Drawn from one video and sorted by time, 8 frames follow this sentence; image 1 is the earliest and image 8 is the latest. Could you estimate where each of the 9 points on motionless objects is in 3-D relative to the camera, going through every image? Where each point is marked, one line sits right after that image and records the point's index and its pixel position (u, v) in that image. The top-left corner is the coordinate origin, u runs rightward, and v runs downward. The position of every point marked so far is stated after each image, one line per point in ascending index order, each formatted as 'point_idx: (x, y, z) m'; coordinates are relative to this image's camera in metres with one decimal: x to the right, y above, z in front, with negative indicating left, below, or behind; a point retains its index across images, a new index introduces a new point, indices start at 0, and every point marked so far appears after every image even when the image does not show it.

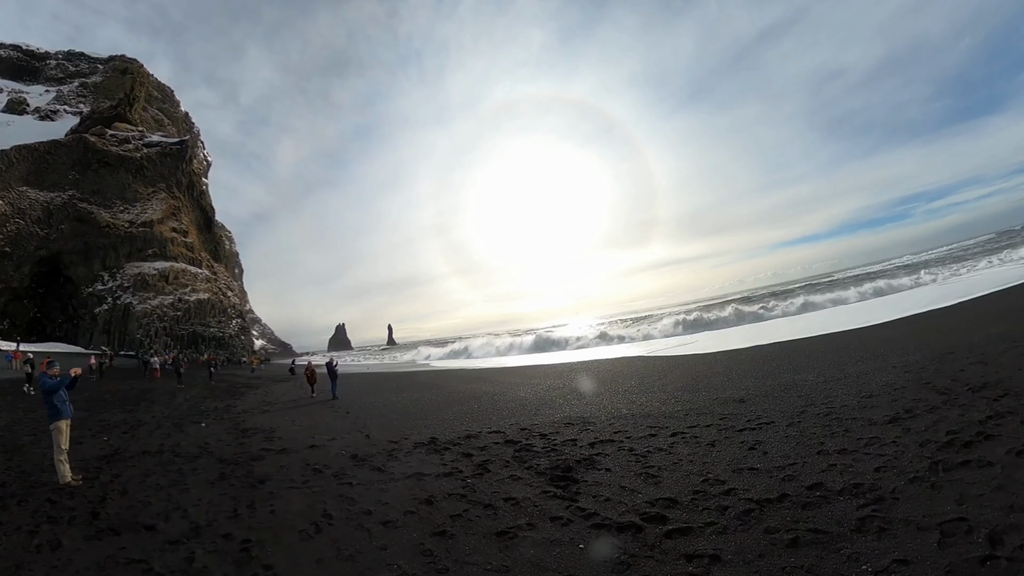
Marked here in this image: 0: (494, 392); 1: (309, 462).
0: (-0.5, -2.8, +16.0) m
1: (-3.8, -3.0, +10.5) m
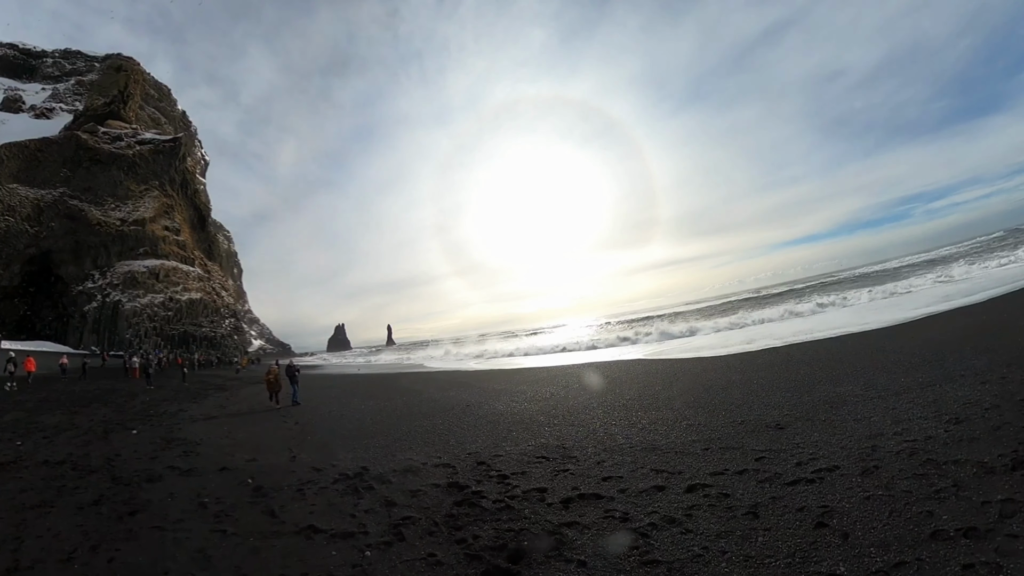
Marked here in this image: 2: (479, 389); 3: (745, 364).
0: (-1.0, -2.6, +13.6) m
1: (-4.4, -2.9, +8.2) m
2: (-1.2, -2.9, +17.0) m
3: (+8.3, -2.5, +19.7) m
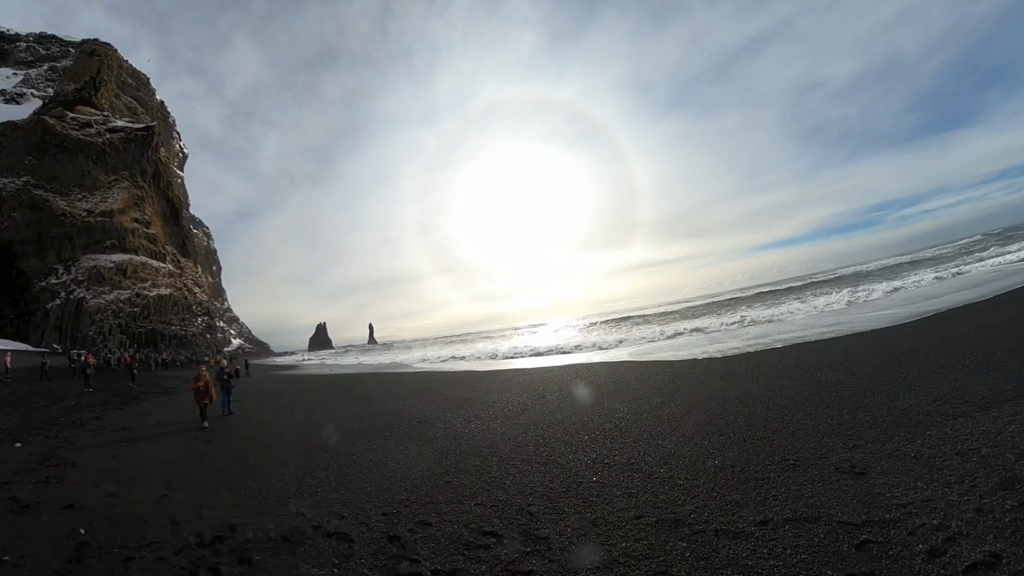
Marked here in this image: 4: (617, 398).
0: (-1.6, -2.4, +11.1) m
1: (-4.9, -2.6, +5.6) m
2: (-1.9, -2.7, +14.5) m
3: (+7.5, -2.3, +17.5) m
4: (+2.0, -2.4, +12.7) m
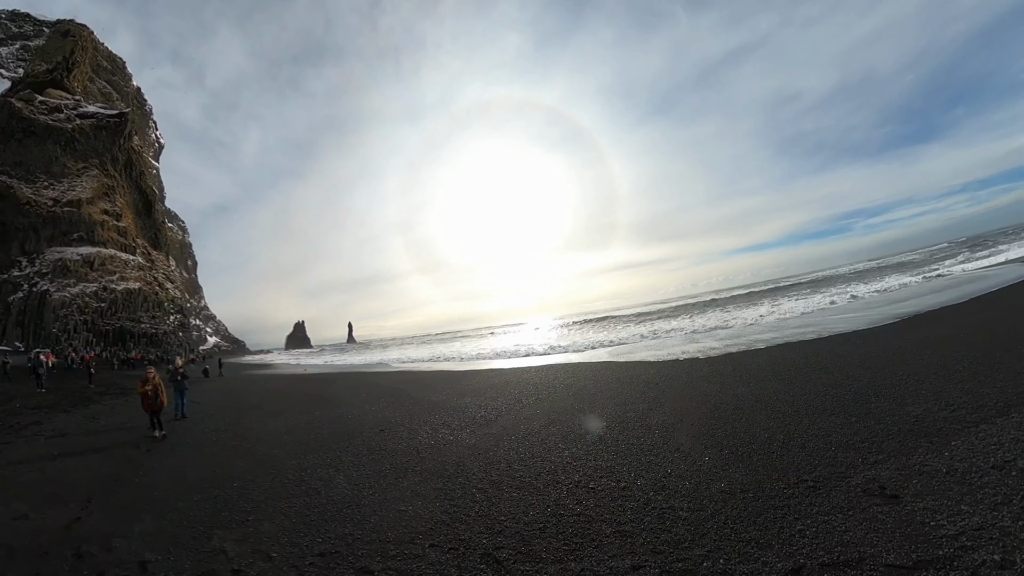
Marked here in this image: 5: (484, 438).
0: (-2.1, -2.3, +10.2) m
1: (-5.1, -2.5, +4.6) m
2: (-2.4, -2.6, +13.6) m
3: (+6.9, -2.3, +16.9) m
4: (+1.5, -2.3, +11.9) m
5: (-0.4, -2.1, +7.9) m
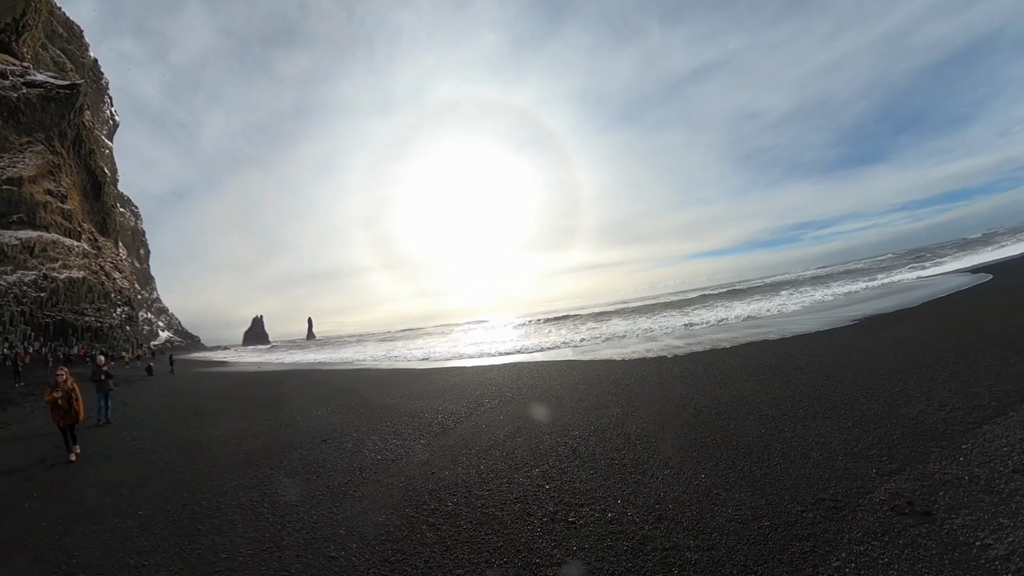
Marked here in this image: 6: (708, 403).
0: (-2.7, -2.2, +9.2) m
1: (-5.4, -2.4, +3.4) m
2: (-3.2, -2.5, +12.6) m
3: (+5.9, -2.3, +16.4) m
4: (+0.8, -2.2, +11.1) m
5: (-0.9, -2.0, +7.0) m
6: (+3.3, -1.9, +9.8) m
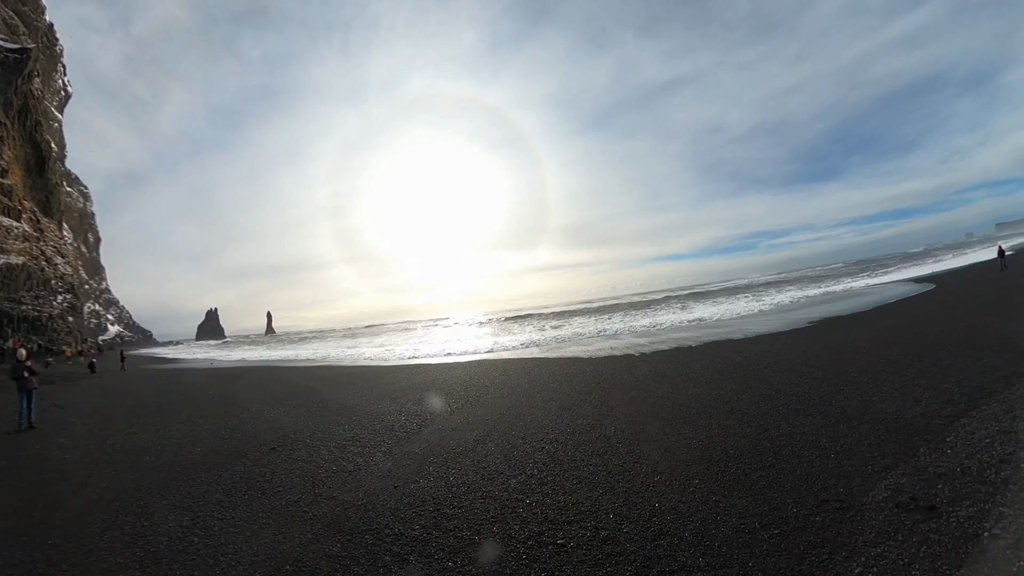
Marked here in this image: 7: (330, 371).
0: (-3.1, -2.1, +8.5) m
1: (-5.5, -2.3, +2.5) m
2: (-3.9, -2.3, +11.7) m
3: (+5.0, -2.3, +16.1) m
4: (+0.3, -2.2, +10.6) m
5: (-1.2, -1.9, +6.3) m
6: (+2.8, -1.8, +9.4) m
7: (-6.1, -2.9, +19.5) m
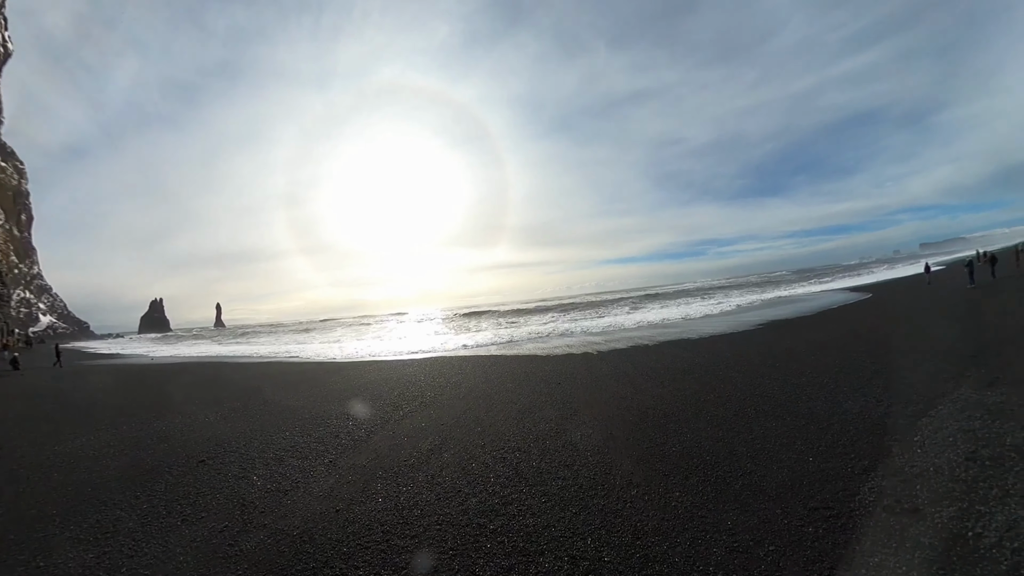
0: (-3.7, -2.1, +7.8) m
1: (-5.6, -2.2, +1.7) m
2: (-4.7, -2.2, +11.0) m
3: (+3.8, -2.3, +16.0) m
4: (-0.5, -2.2, +10.1) m
5: (-1.6, -1.9, +5.8) m
6: (+2.2, -1.9, +9.1) m
7: (-7.5, -2.7, +18.6) m
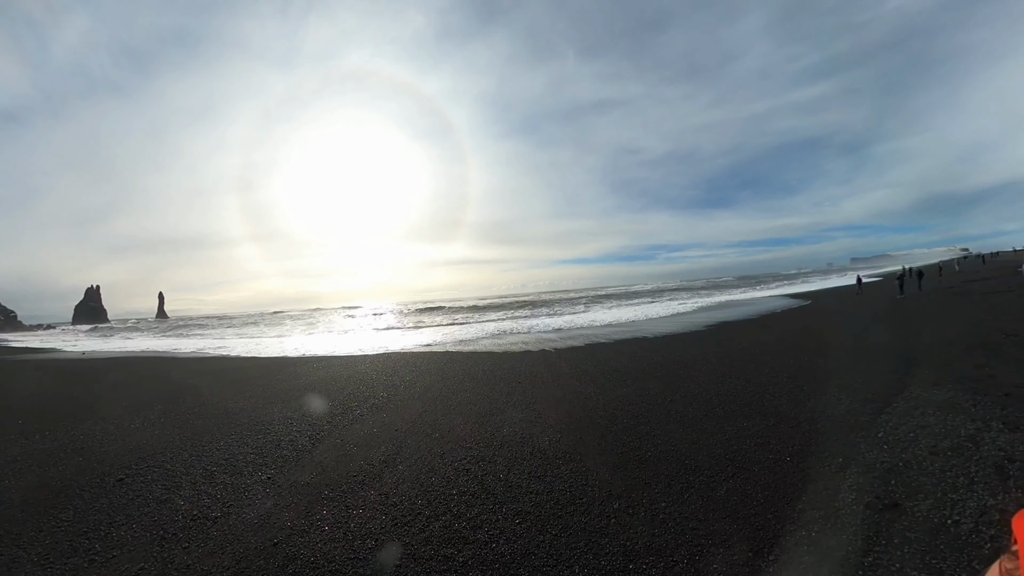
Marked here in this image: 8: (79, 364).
0: (-4.2, -2.0, +7.1) m
1: (-5.7, -2.2, +0.9) m
2: (-5.4, -2.2, +10.2) m
3: (+2.7, -2.4, +15.8) m
4: (-1.2, -2.2, +9.7) m
5: (-2.0, -2.0, +5.2) m
6: (+1.6, -2.0, +8.9) m
7: (-8.8, -2.5, +17.6) m
8: (-15.0, -2.7, +20.2) m
